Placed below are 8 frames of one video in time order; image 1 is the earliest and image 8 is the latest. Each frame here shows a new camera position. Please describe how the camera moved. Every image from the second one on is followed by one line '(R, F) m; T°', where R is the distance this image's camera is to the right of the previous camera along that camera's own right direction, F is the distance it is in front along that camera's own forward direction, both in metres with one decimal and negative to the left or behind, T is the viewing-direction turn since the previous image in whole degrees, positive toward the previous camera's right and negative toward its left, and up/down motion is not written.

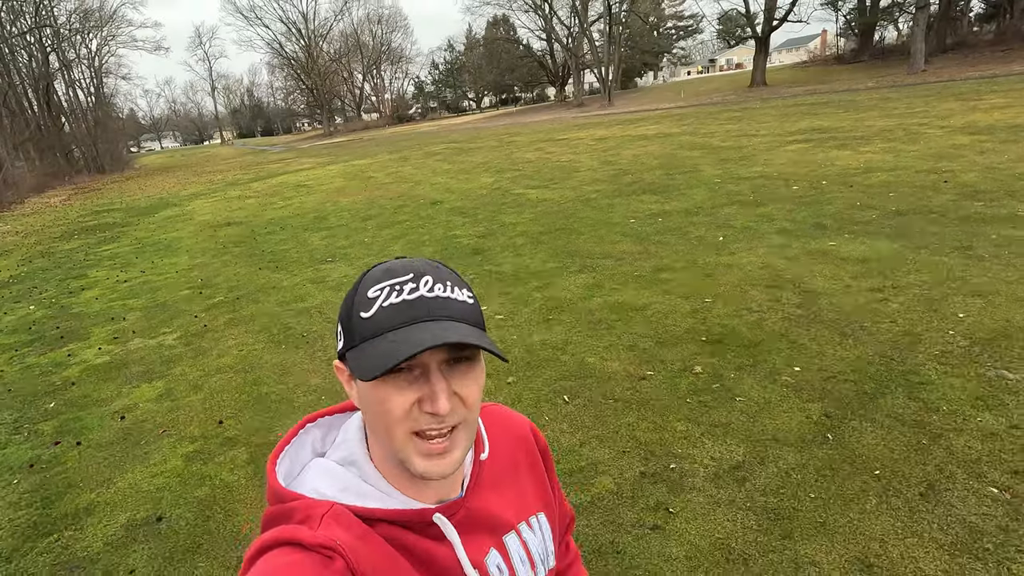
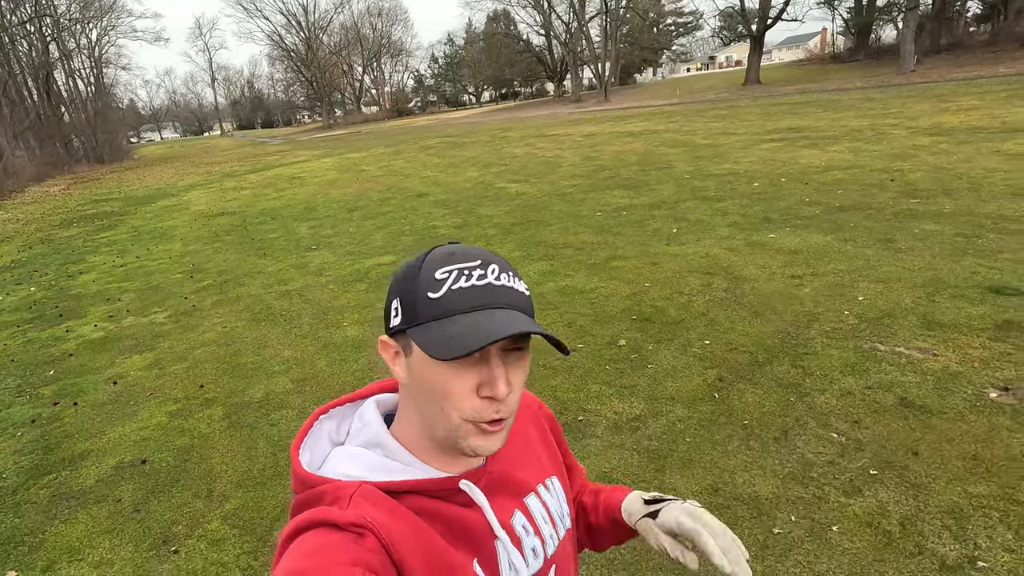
(+0.4, -0.5) m; 0°
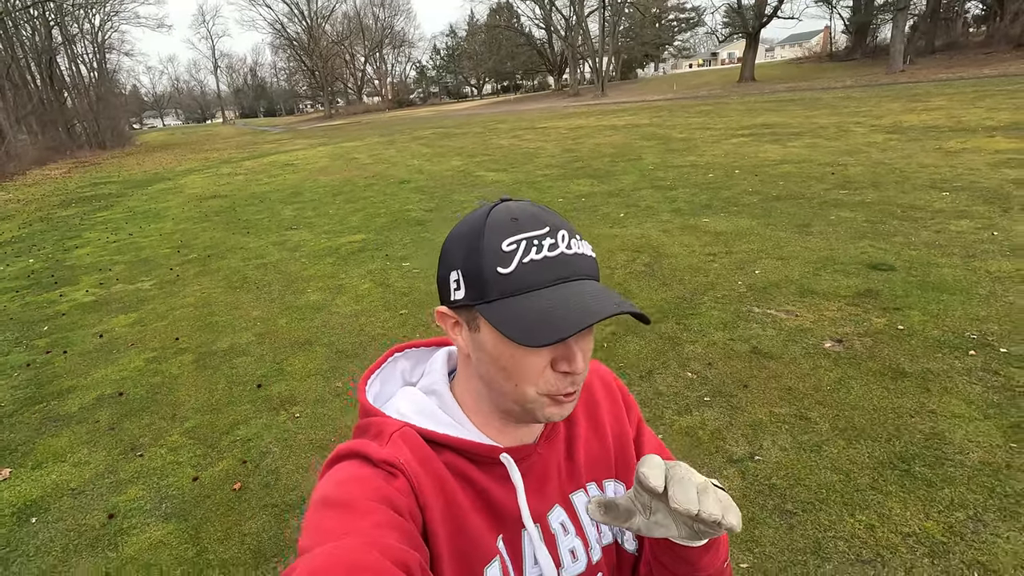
(+0.6, -0.6) m; 0°
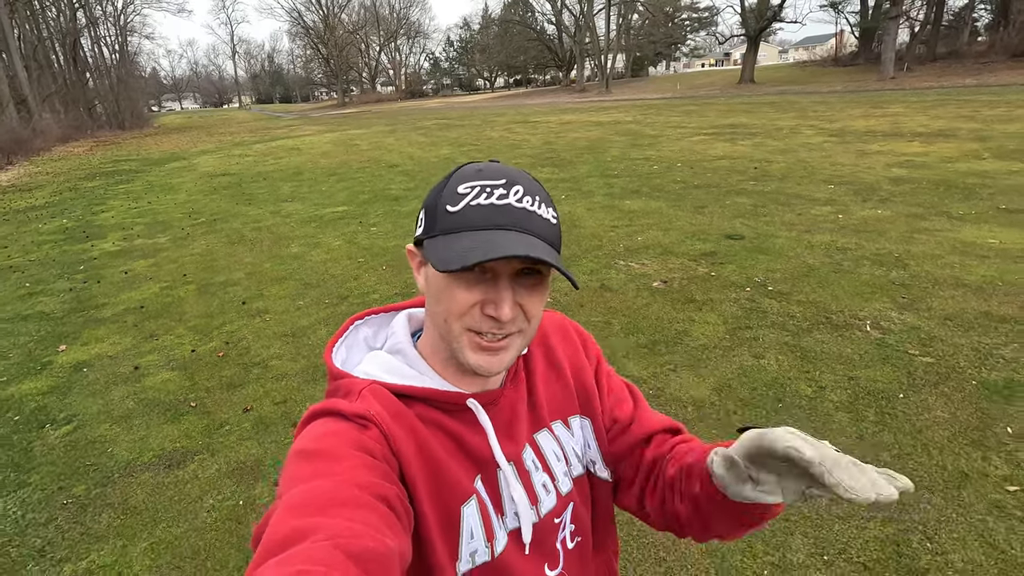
(+0.9, -1.4) m; -1°
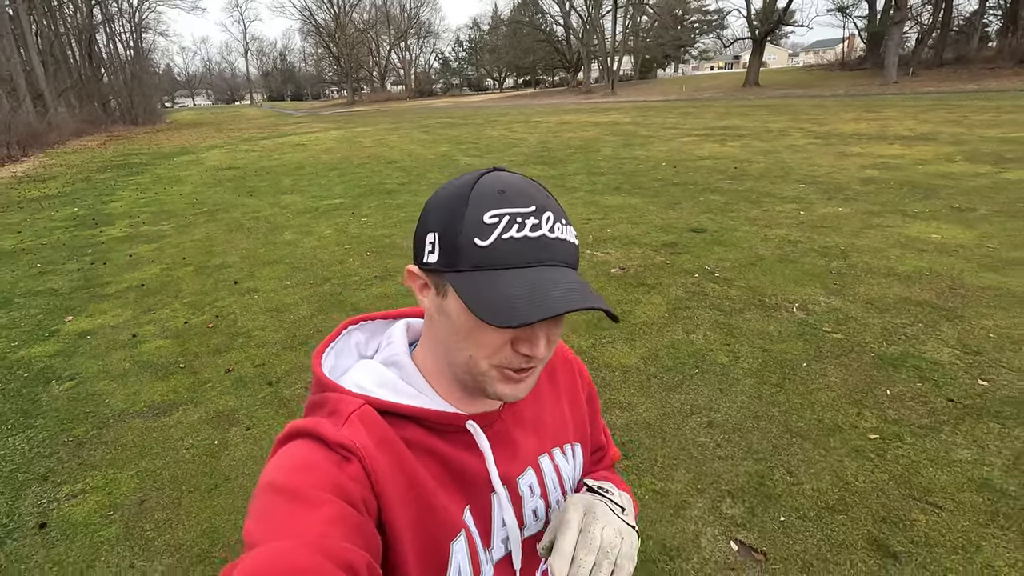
(+0.4, -0.4) m; -1°
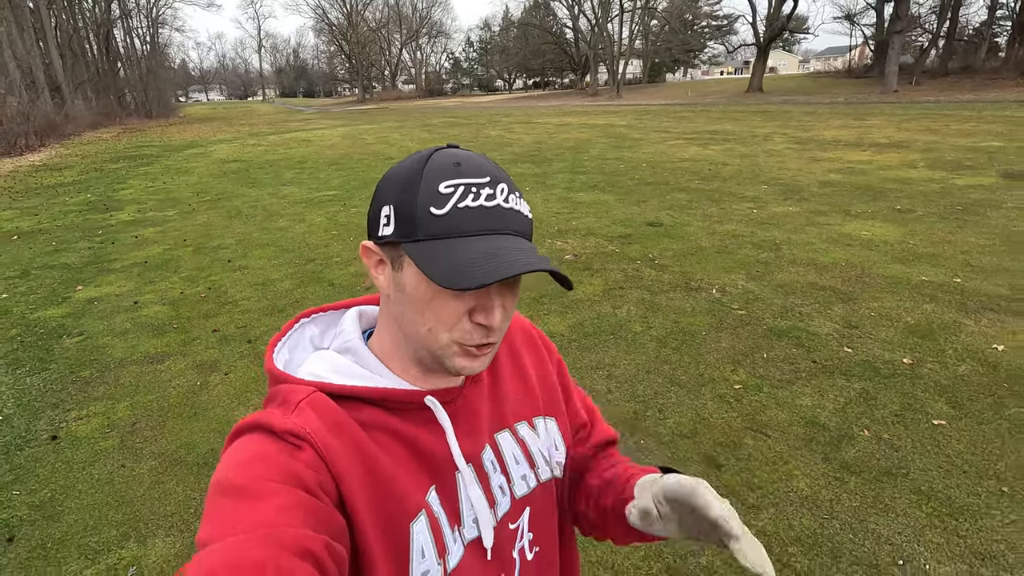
(+0.5, -0.6) m; -1°
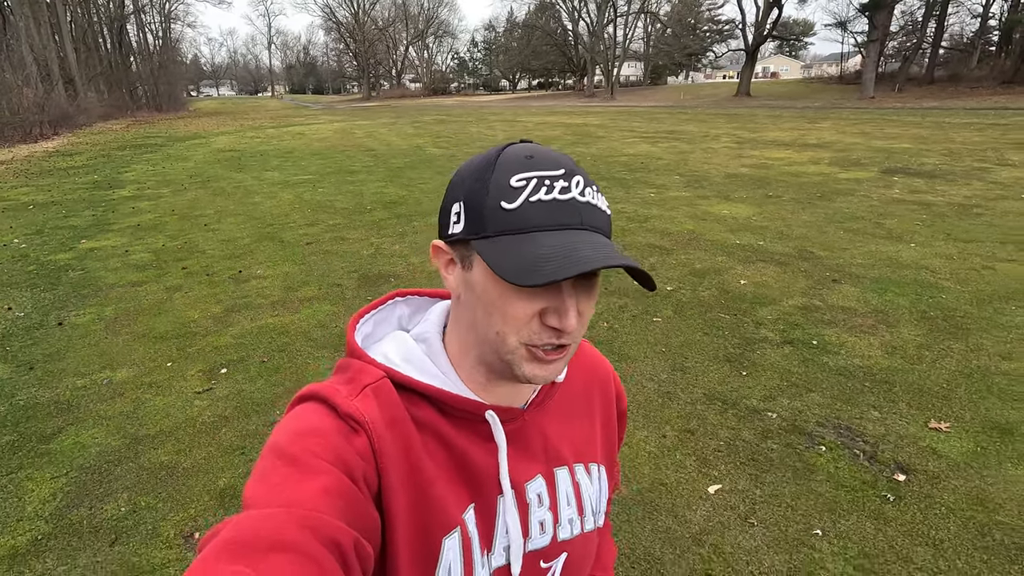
(+1.2, -1.4) m; -1°
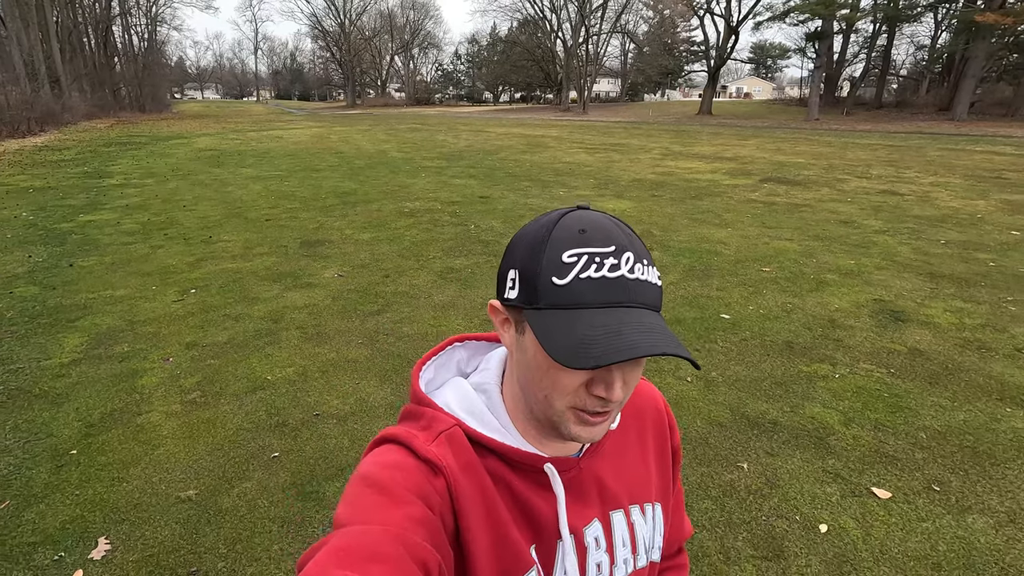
(+1.1, -1.8) m; +2°
